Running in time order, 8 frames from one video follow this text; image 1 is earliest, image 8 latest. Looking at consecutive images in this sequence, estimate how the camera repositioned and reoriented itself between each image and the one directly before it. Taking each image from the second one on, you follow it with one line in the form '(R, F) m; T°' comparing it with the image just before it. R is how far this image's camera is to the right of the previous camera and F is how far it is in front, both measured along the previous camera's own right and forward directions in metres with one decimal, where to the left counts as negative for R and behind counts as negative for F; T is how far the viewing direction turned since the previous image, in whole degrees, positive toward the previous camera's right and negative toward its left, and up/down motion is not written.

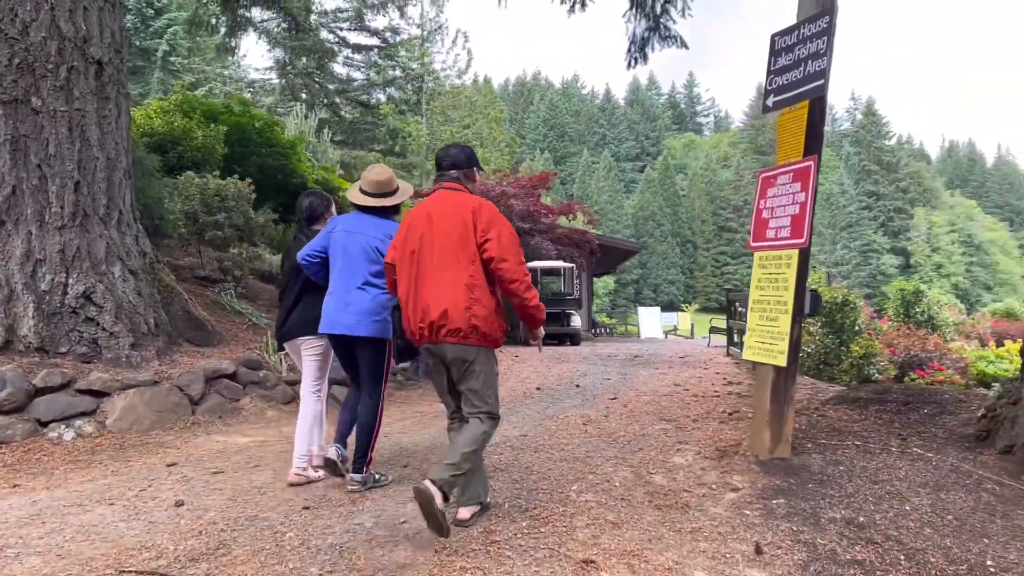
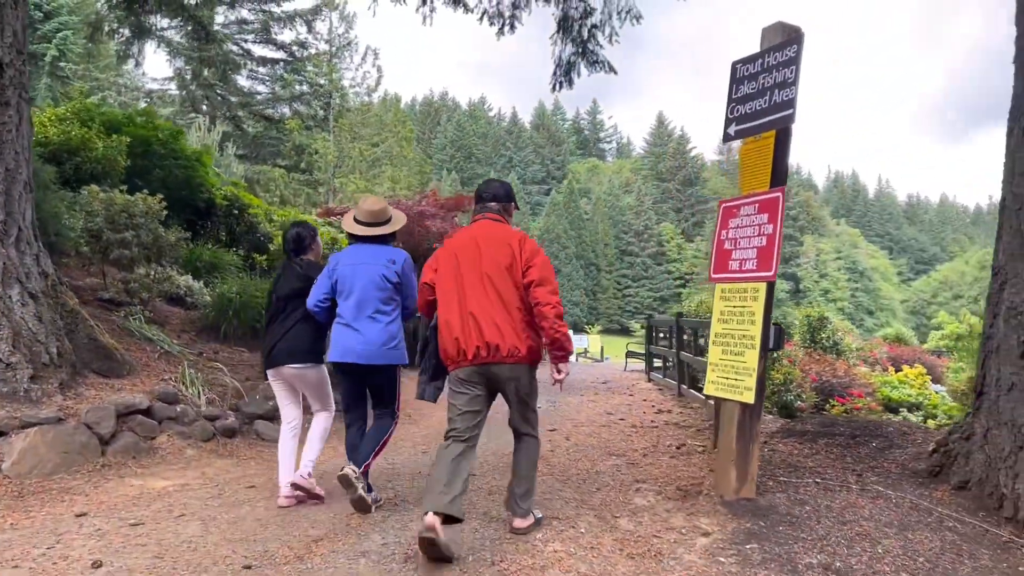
(-0.3, +0.3) m; +6°
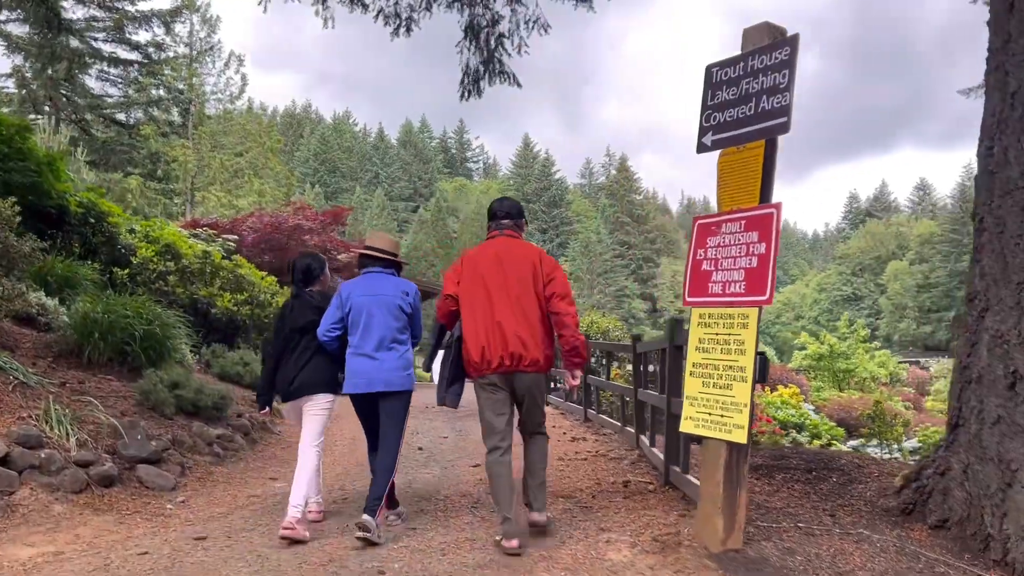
(-0.4, +0.6) m; +9°
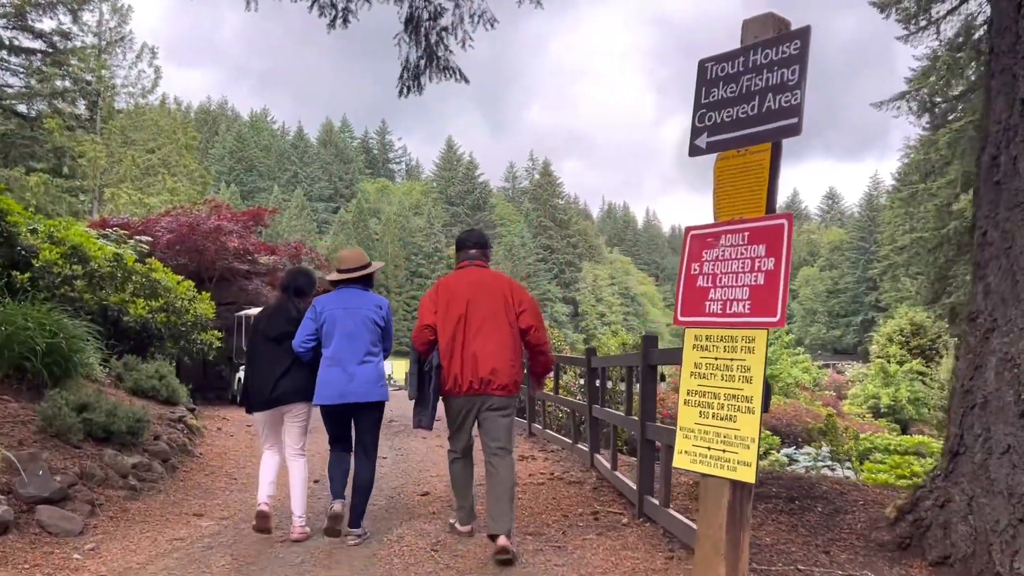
(-0.2, +0.5) m; +5°
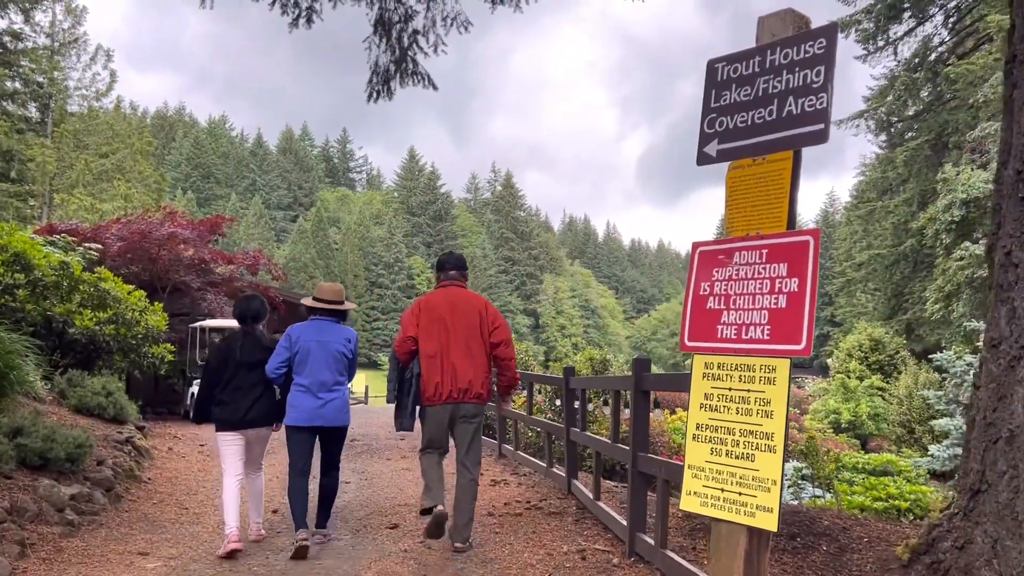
(-0.1, +0.4) m; +3°
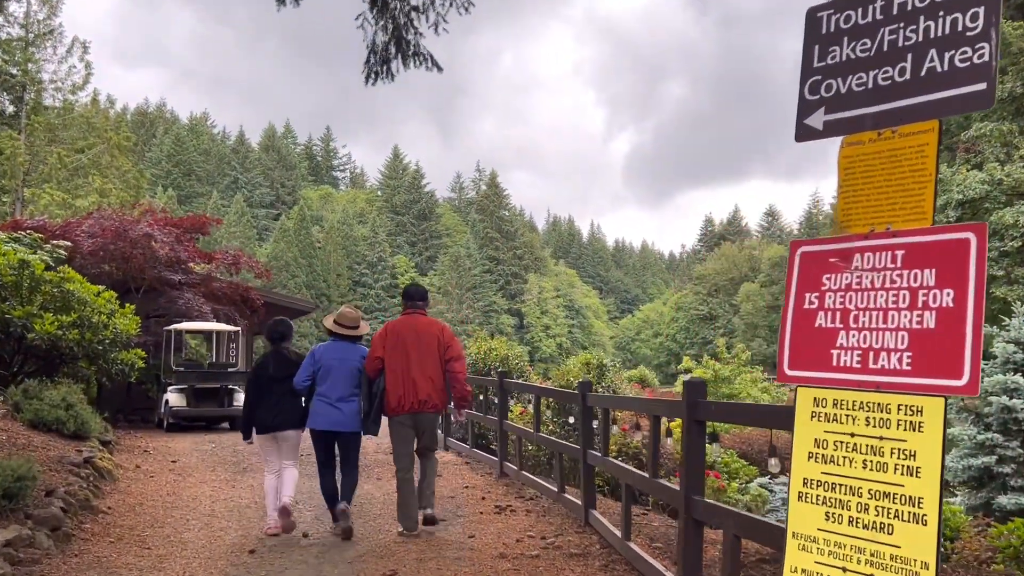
(-0.2, +0.8) m; +1°
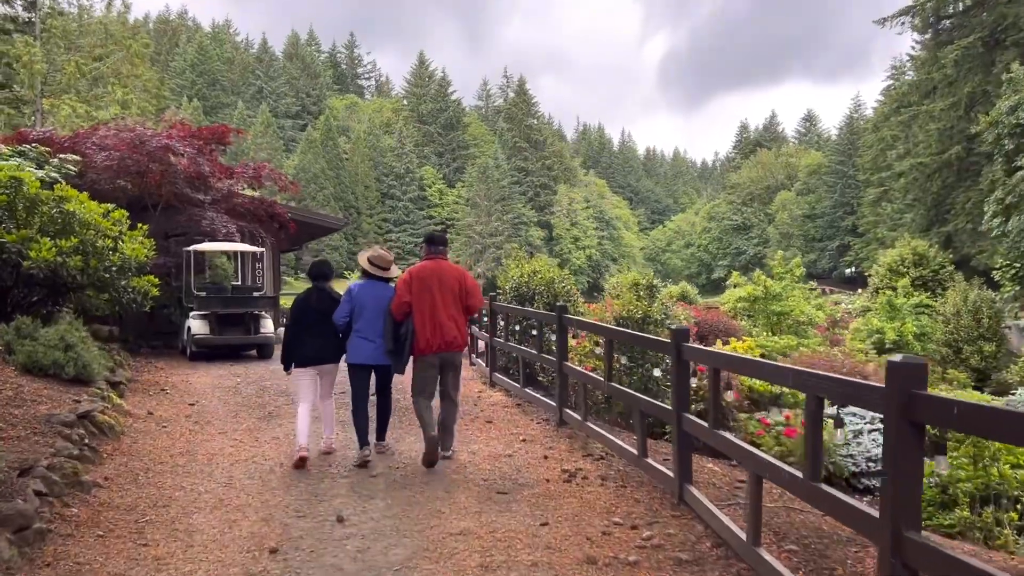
(-0.3, +1.2) m; -2°
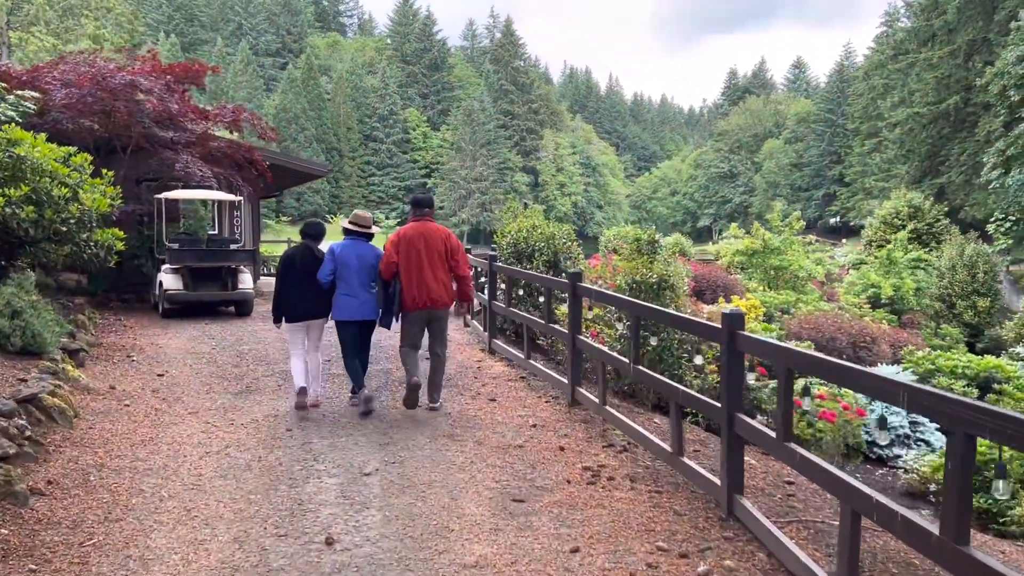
(-0.2, +0.8) m; +1°
